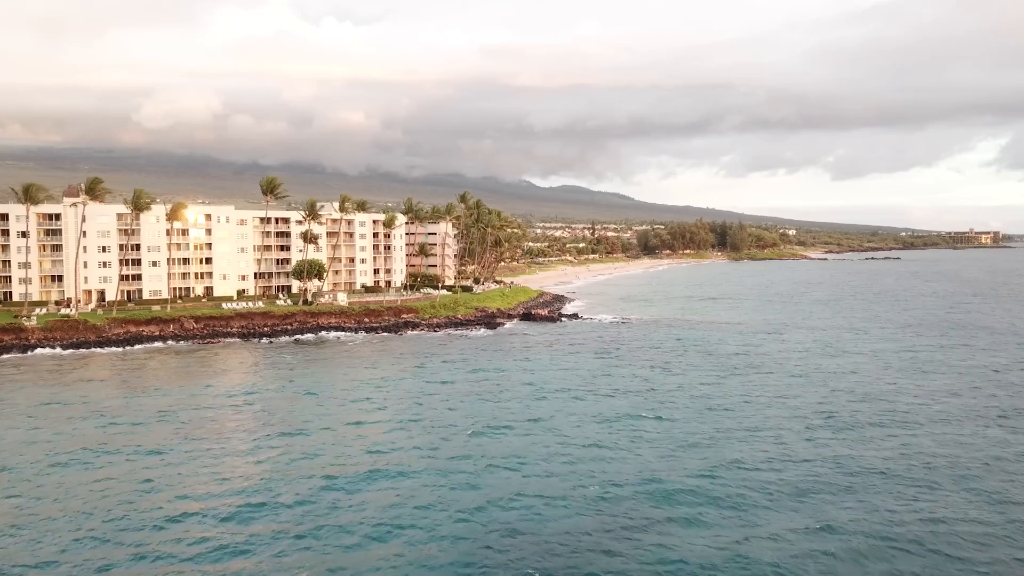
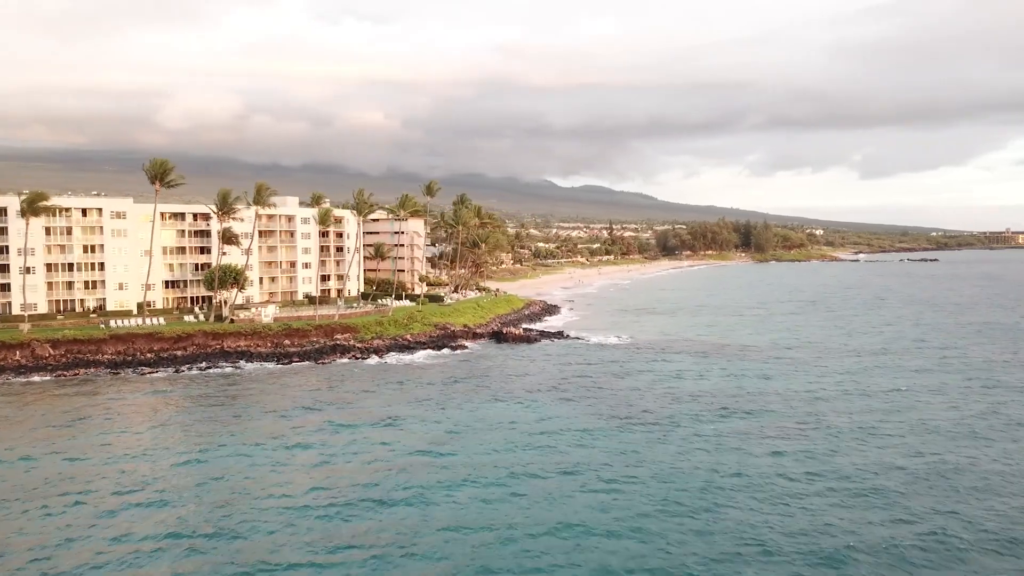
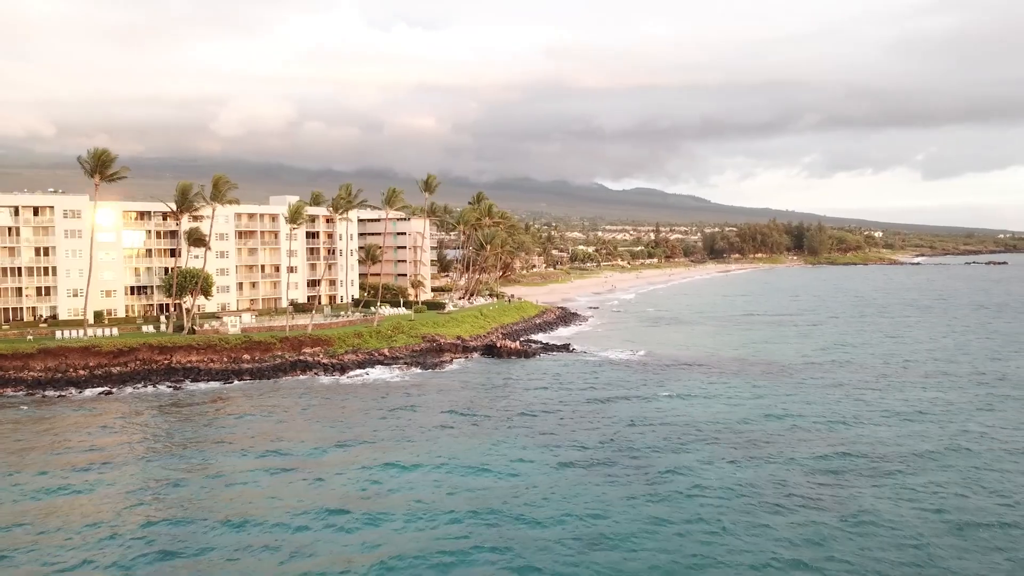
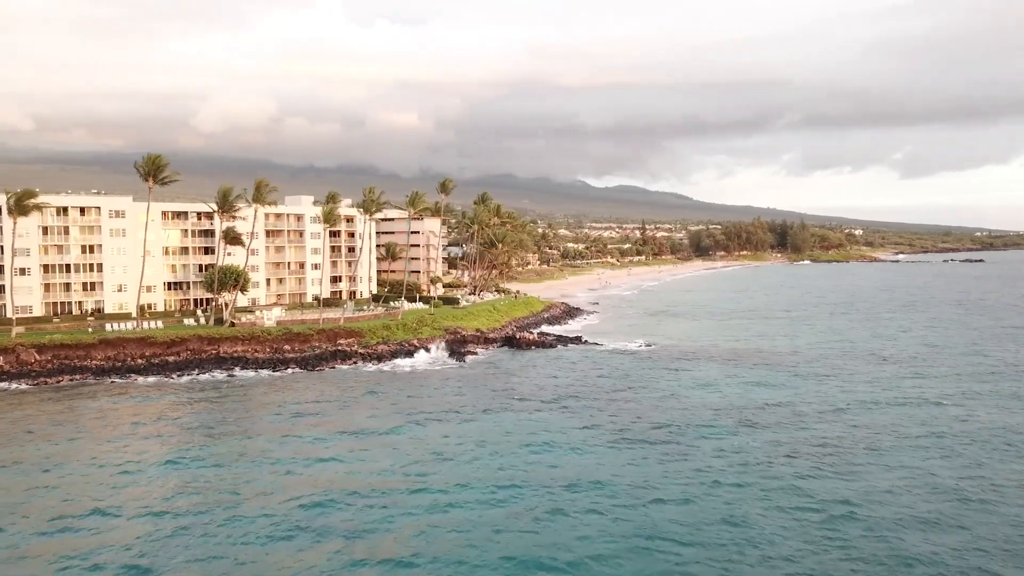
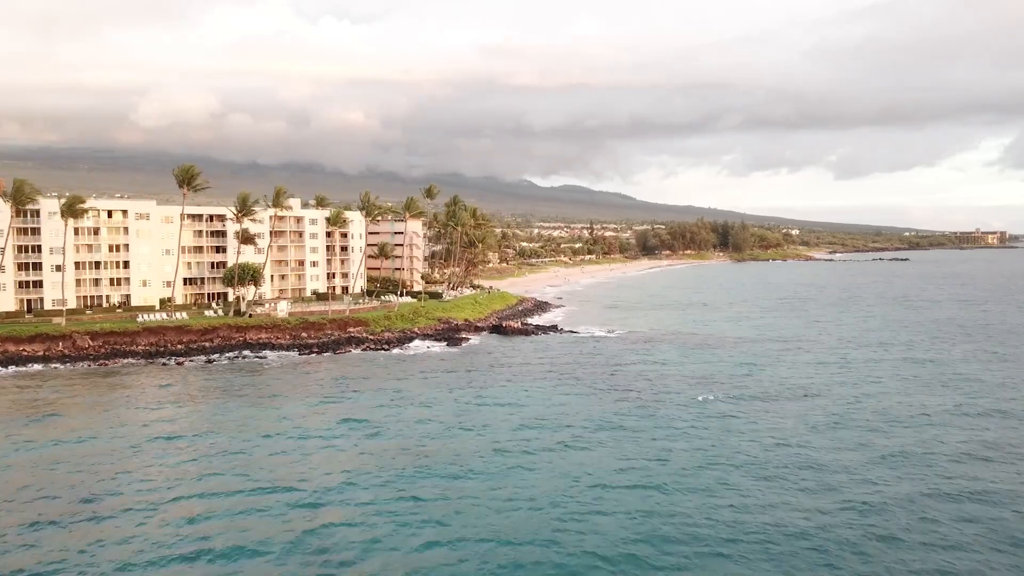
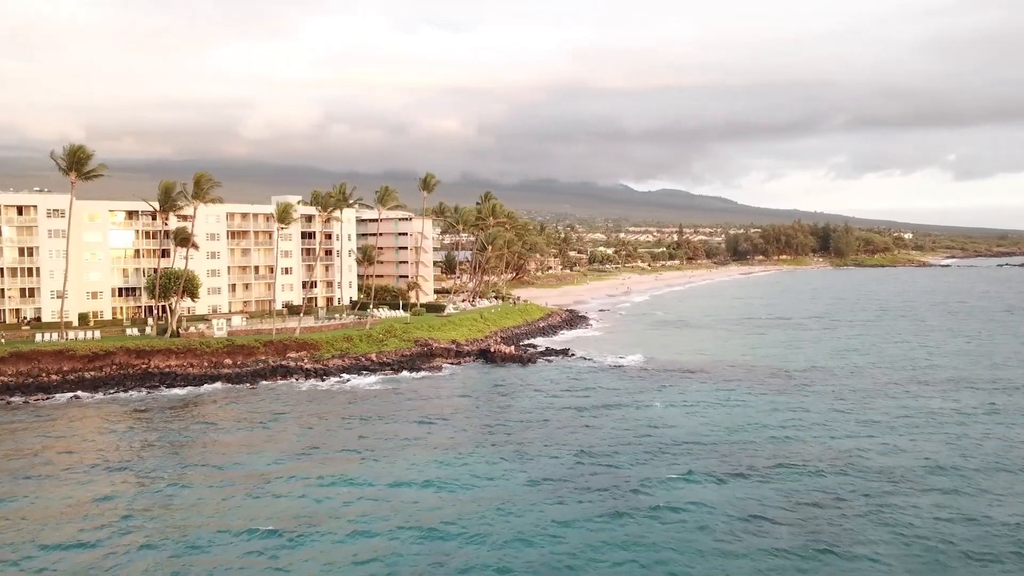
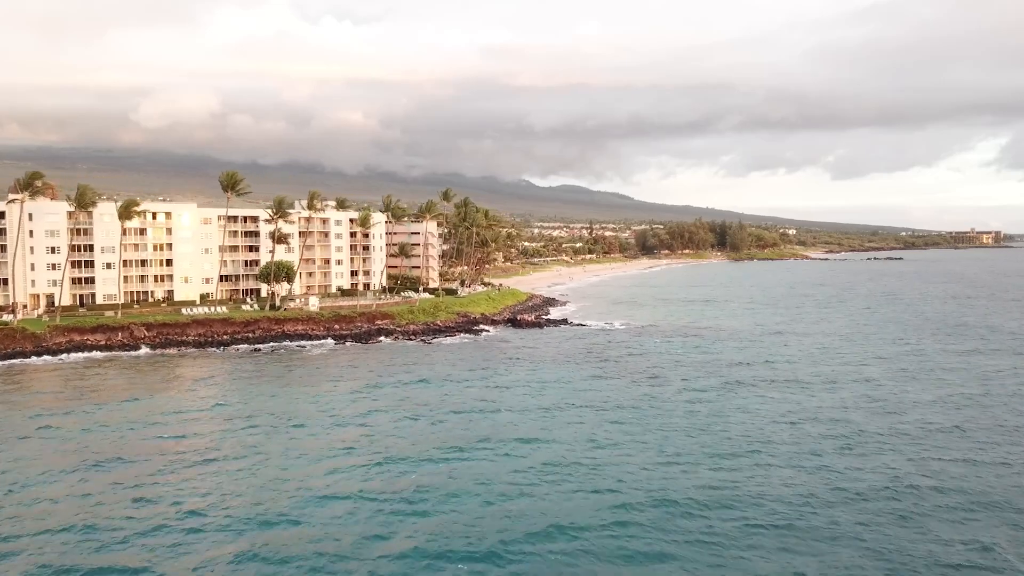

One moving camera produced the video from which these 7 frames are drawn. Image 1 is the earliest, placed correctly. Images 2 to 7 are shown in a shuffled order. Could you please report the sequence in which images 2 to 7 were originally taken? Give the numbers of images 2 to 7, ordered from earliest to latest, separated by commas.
7, 5, 2, 4, 3, 6
